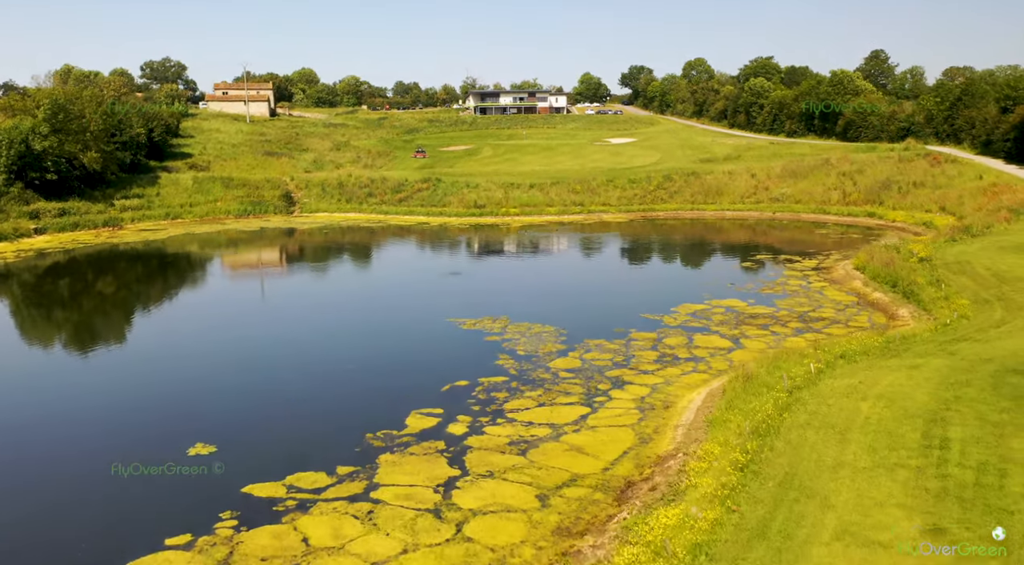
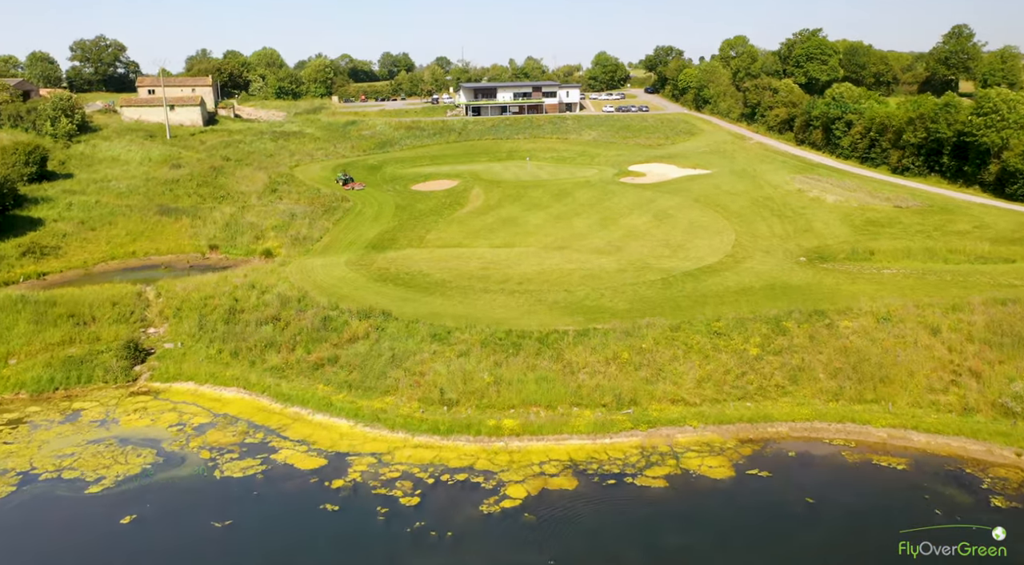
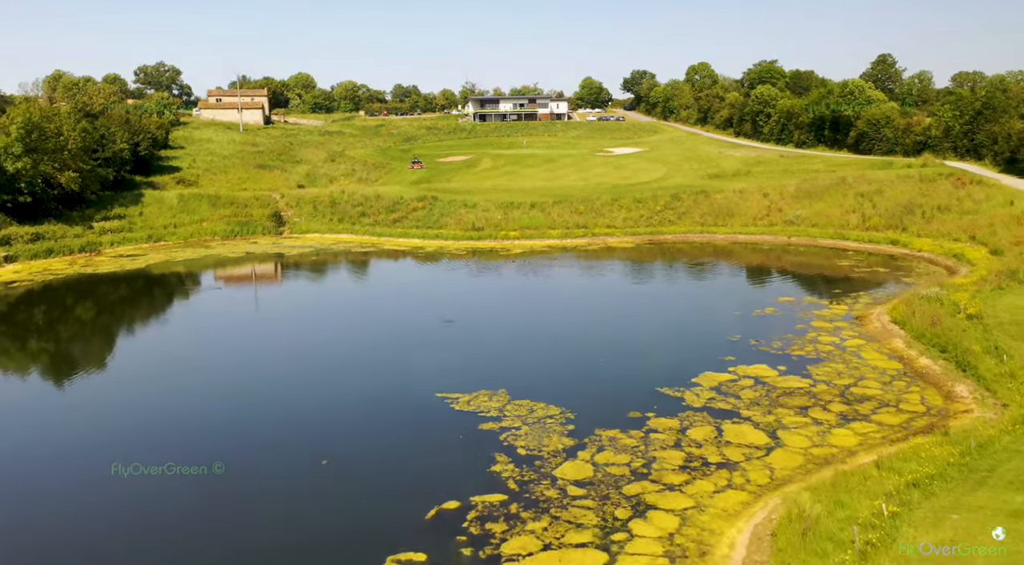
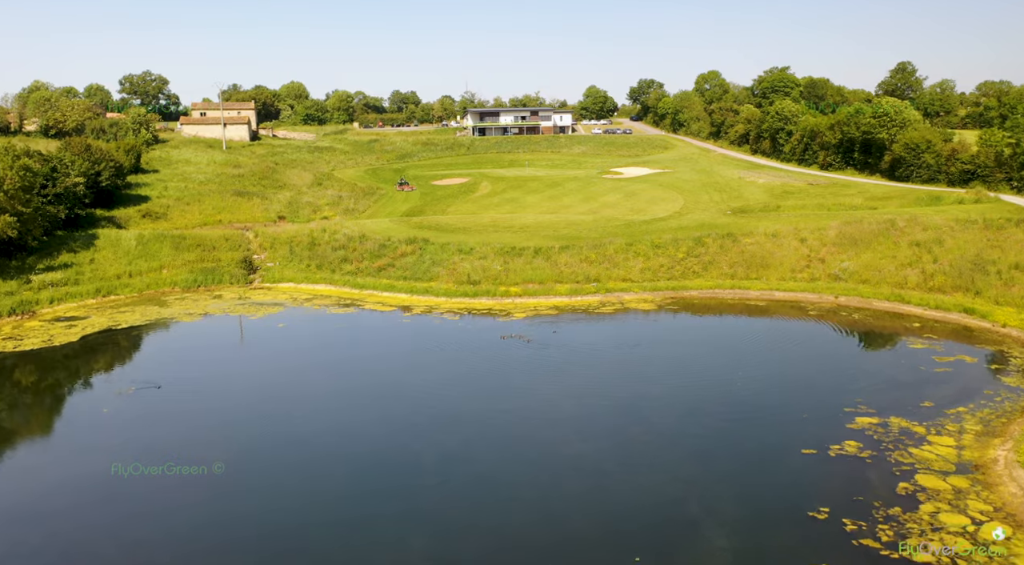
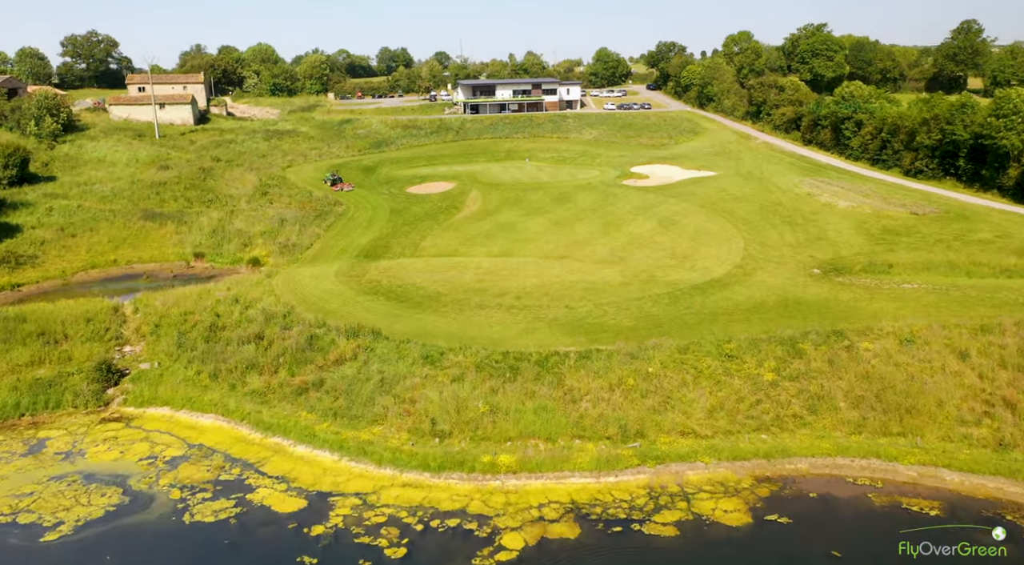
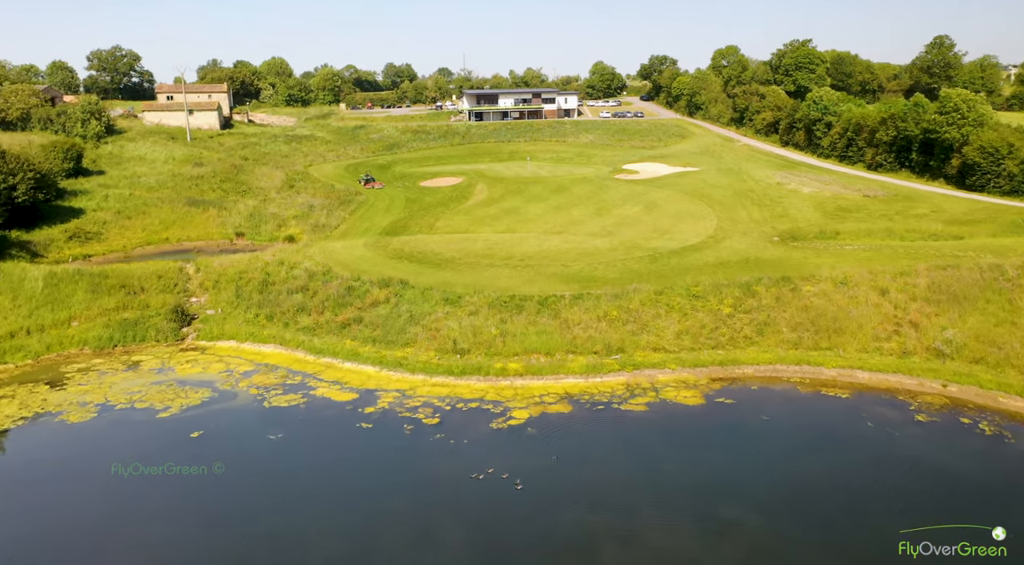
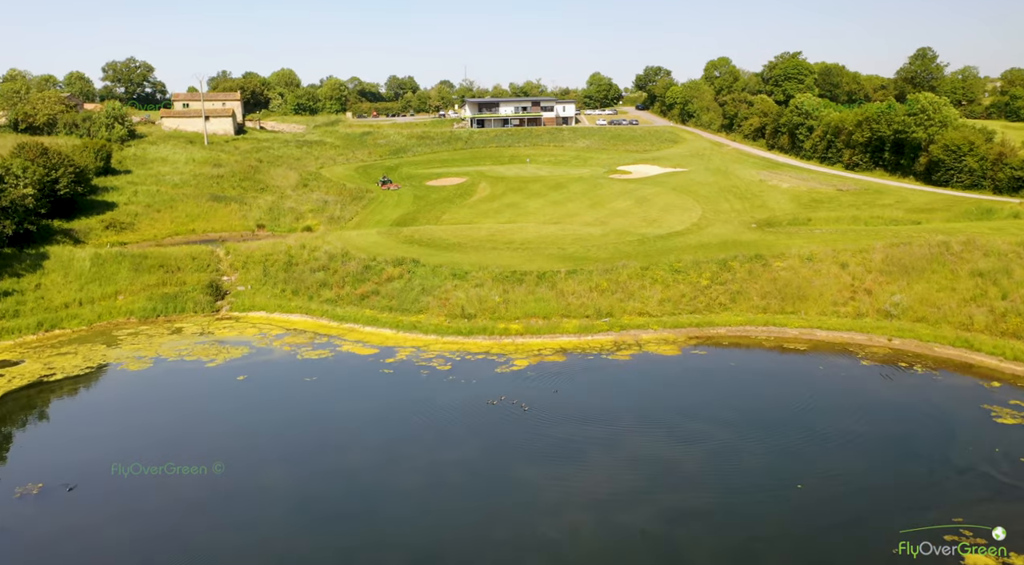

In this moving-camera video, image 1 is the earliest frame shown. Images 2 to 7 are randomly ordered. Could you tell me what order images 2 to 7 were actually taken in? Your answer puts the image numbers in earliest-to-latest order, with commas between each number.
3, 4, 7, 6, 2, 5
